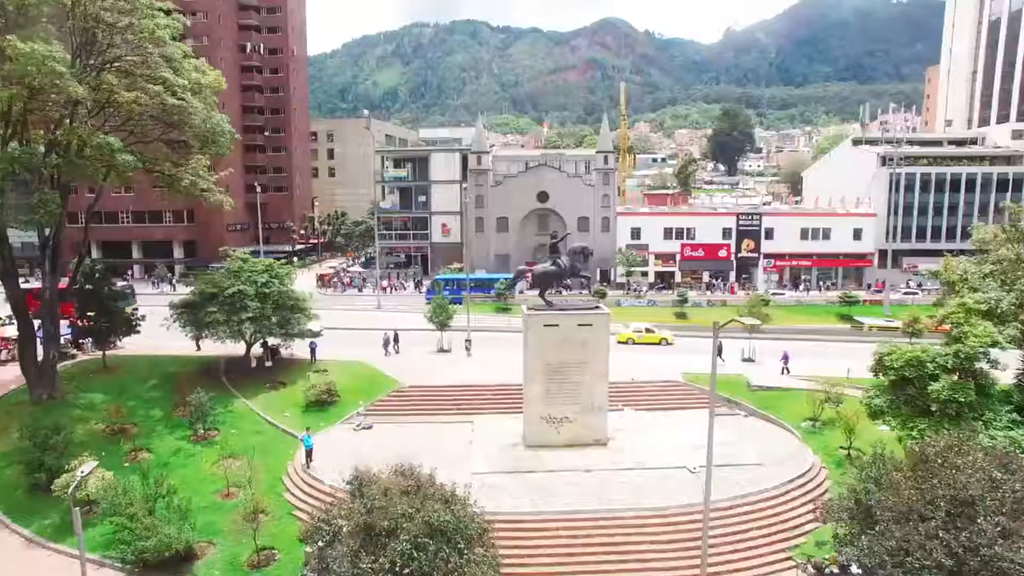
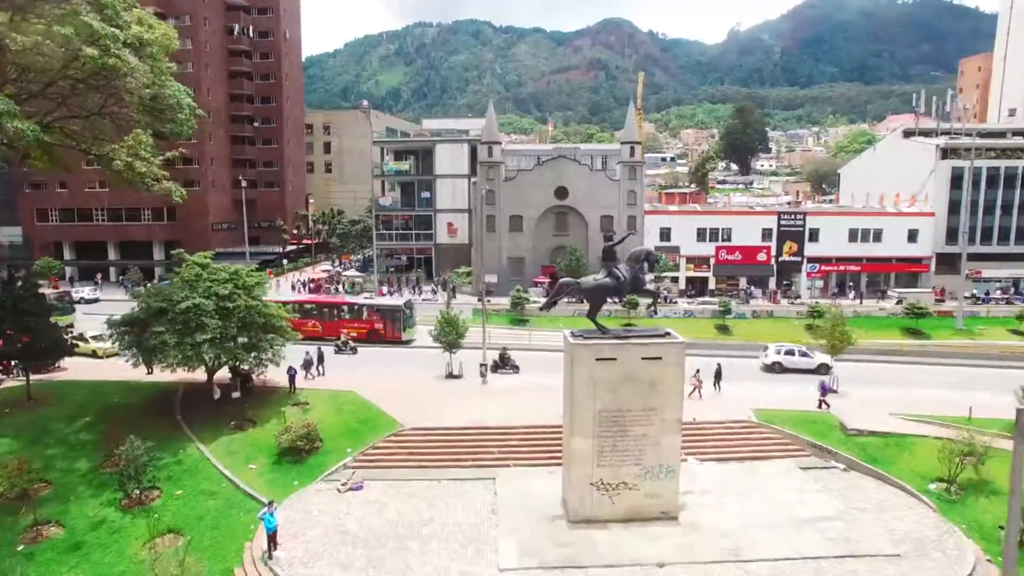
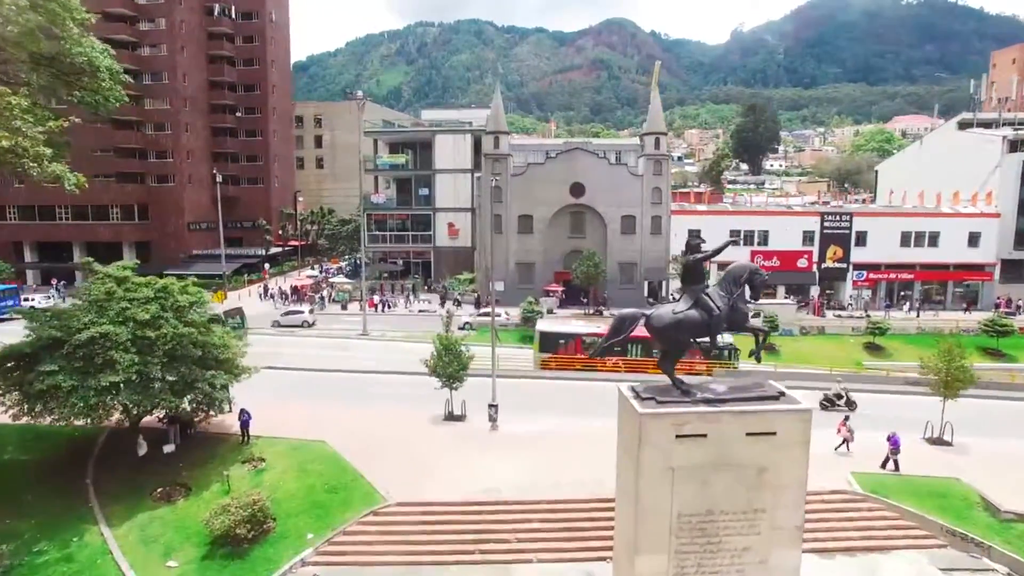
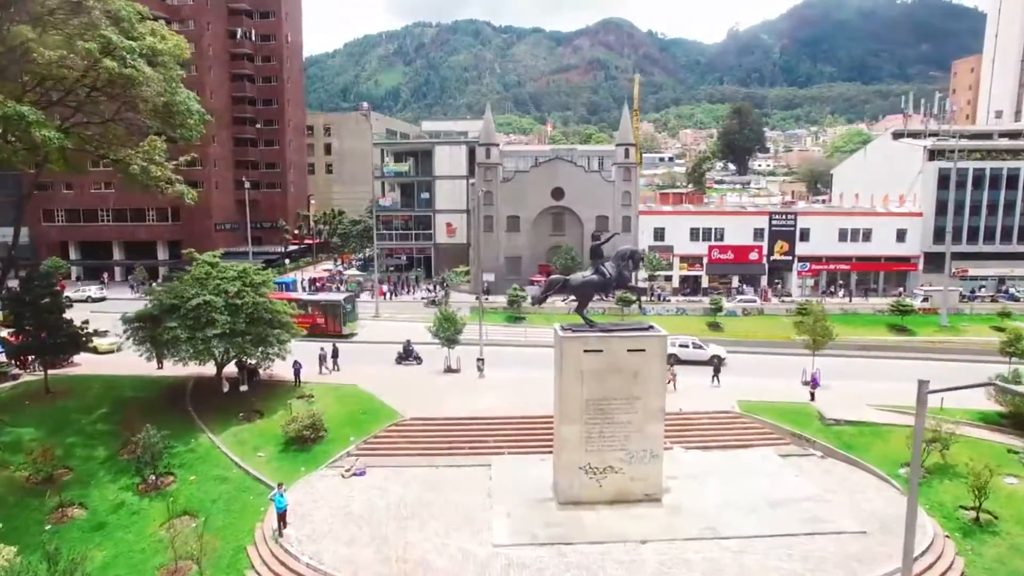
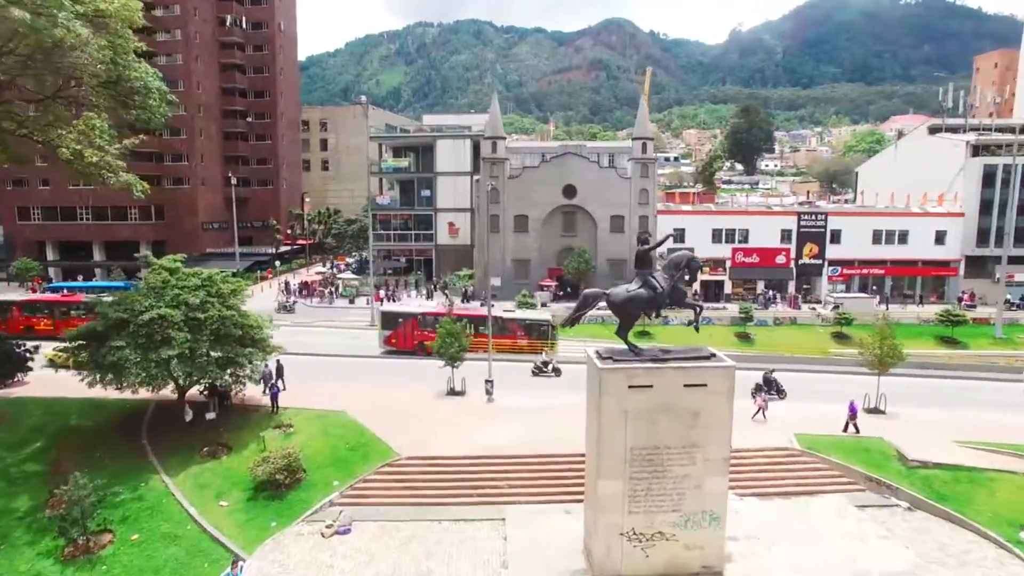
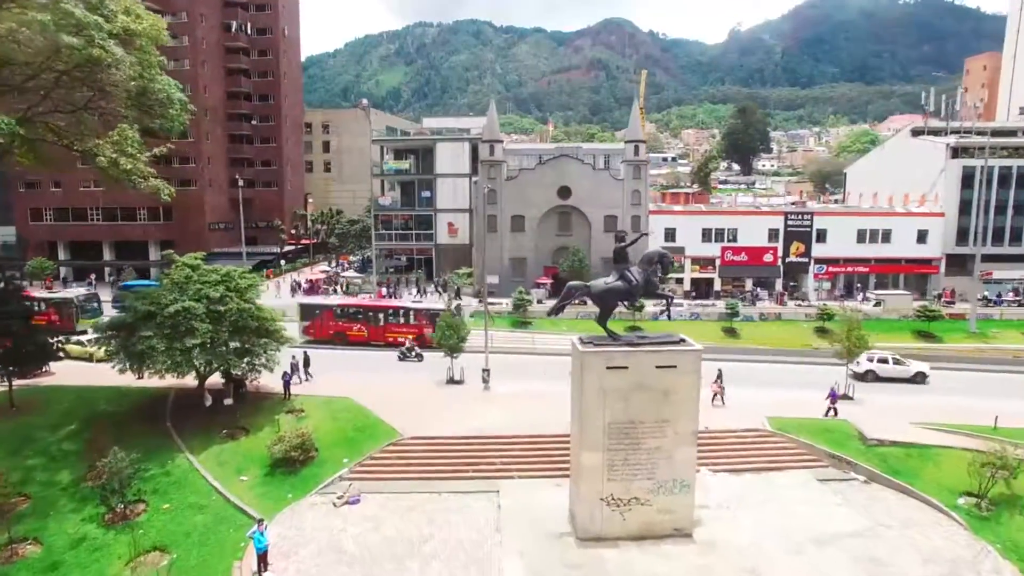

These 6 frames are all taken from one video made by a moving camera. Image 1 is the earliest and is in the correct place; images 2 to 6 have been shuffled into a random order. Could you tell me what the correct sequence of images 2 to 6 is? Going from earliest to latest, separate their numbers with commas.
4, 2, 6, 5, 3
